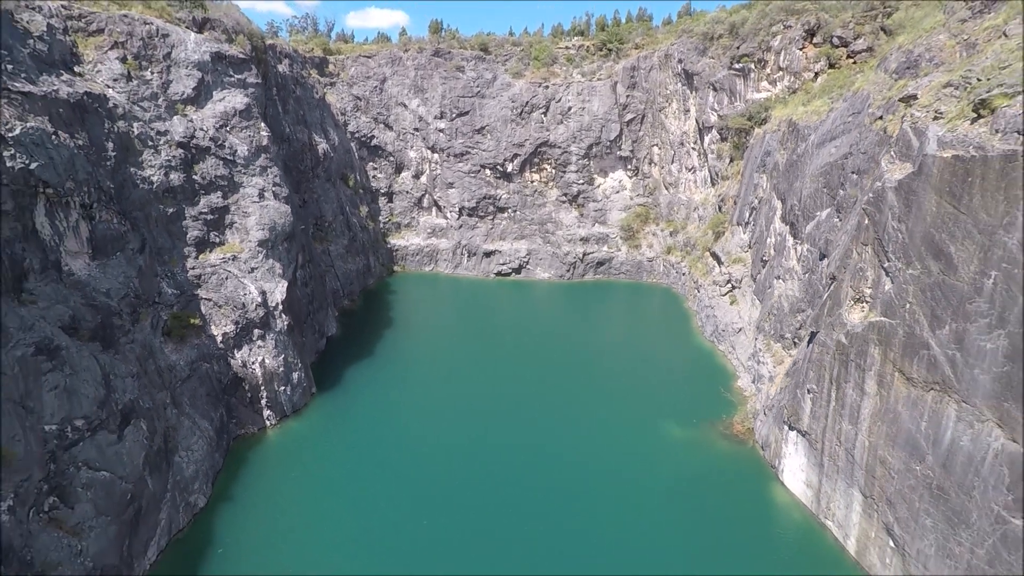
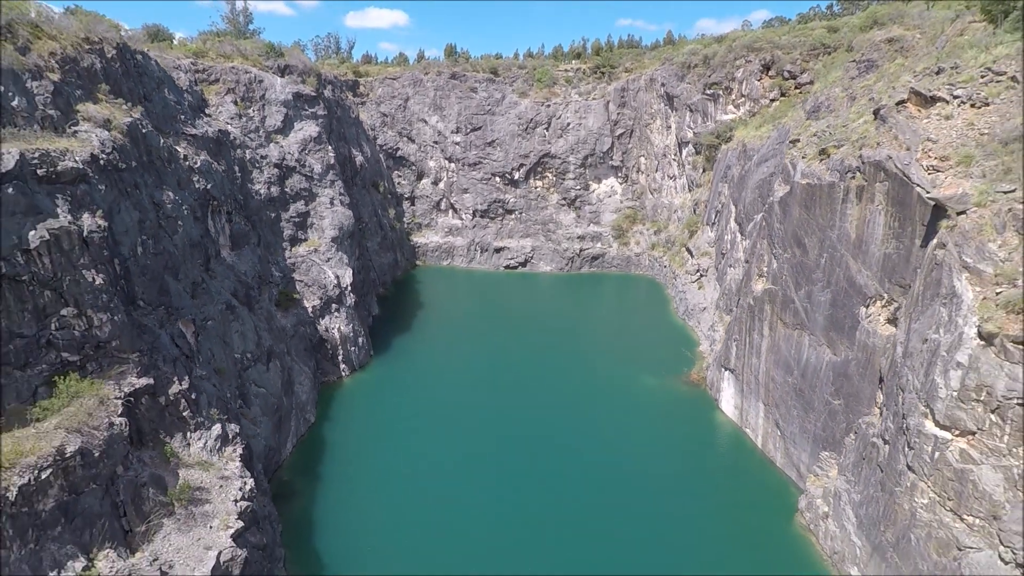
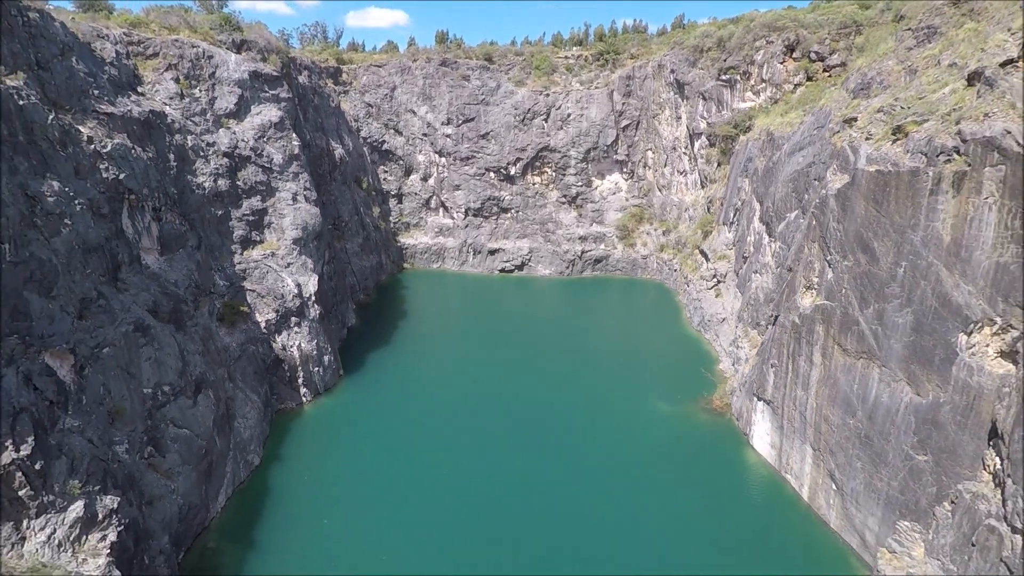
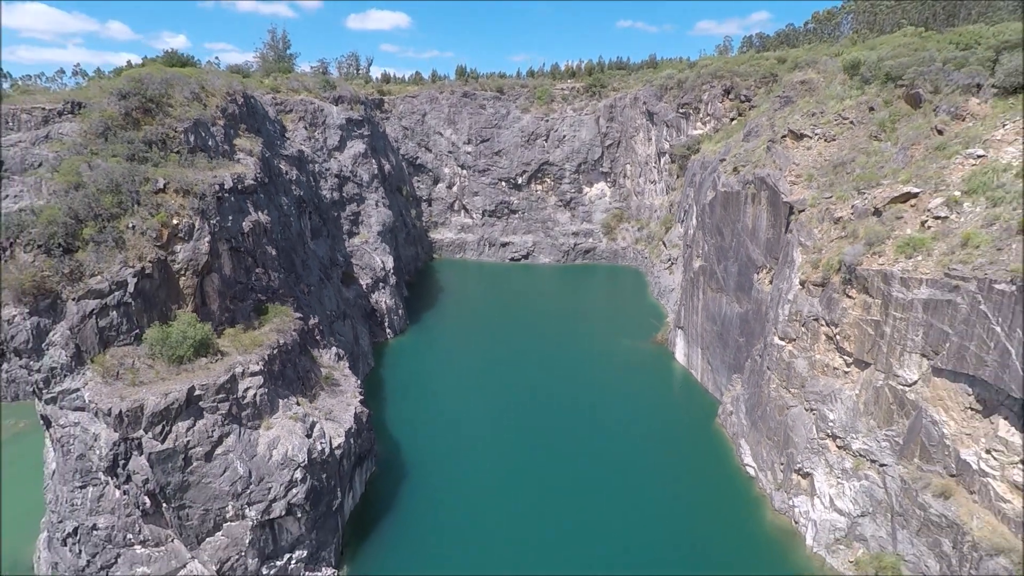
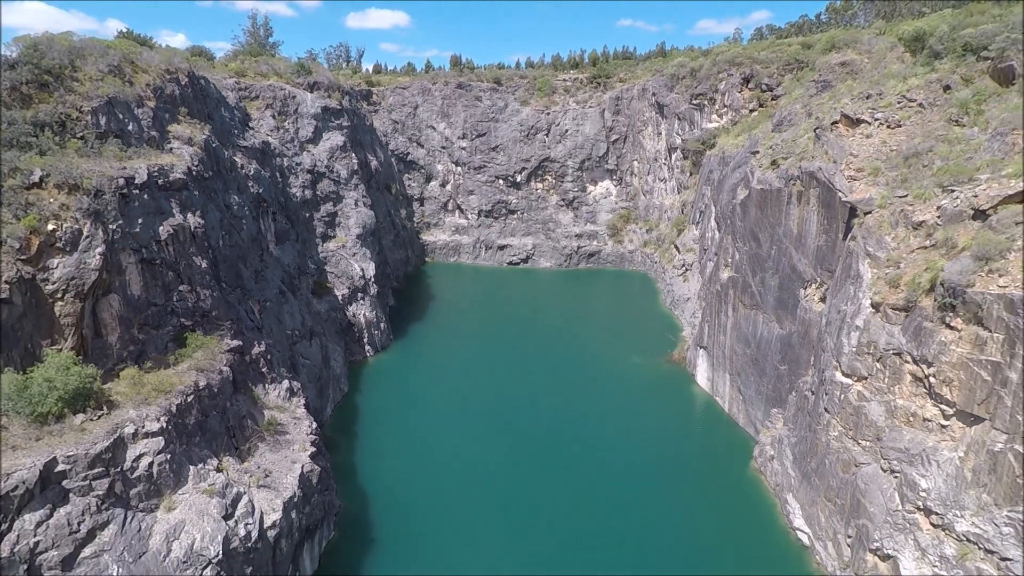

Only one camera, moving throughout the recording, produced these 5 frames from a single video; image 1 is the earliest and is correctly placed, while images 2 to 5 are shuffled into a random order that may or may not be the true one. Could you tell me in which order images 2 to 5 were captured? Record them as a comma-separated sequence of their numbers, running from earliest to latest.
3, 2, 5, 4
